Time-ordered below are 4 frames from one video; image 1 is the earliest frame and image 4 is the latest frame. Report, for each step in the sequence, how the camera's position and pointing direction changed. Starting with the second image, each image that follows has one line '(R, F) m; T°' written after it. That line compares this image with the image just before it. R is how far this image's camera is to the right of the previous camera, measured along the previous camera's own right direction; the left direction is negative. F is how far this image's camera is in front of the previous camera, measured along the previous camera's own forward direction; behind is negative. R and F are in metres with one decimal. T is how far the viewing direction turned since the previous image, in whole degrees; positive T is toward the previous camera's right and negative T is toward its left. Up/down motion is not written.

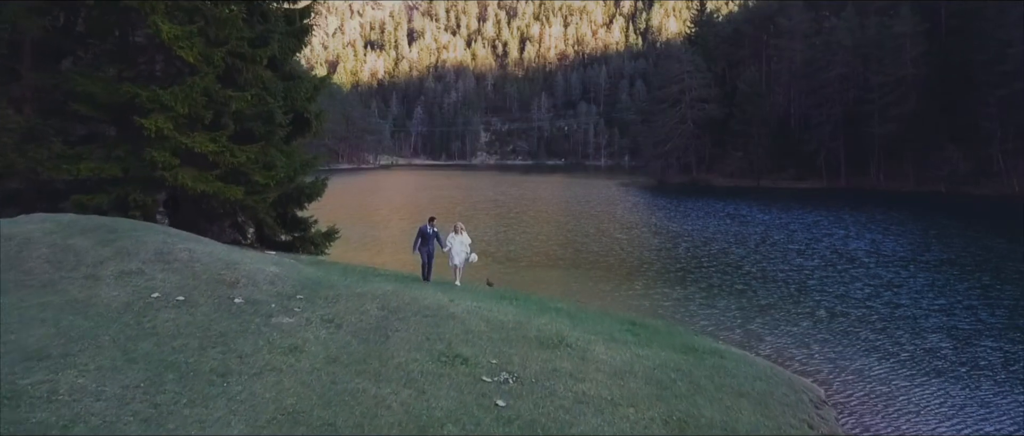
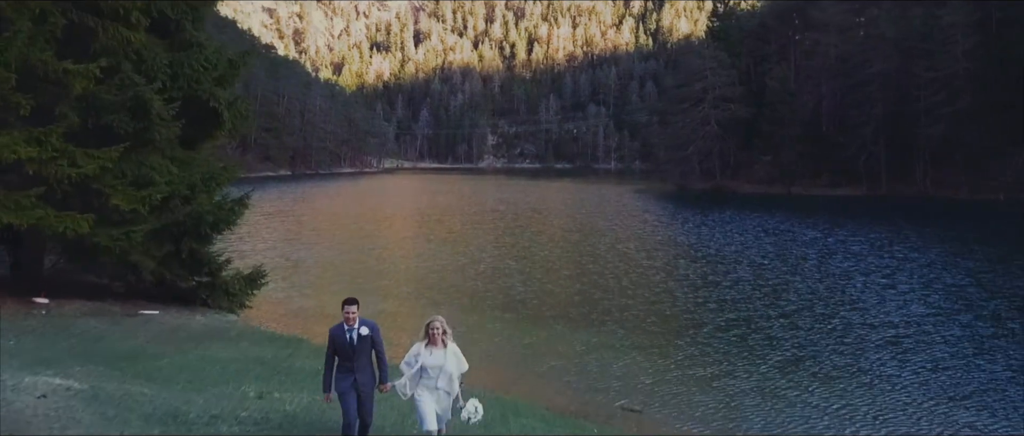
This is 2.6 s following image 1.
(+0.1, +6.8) m; -1°
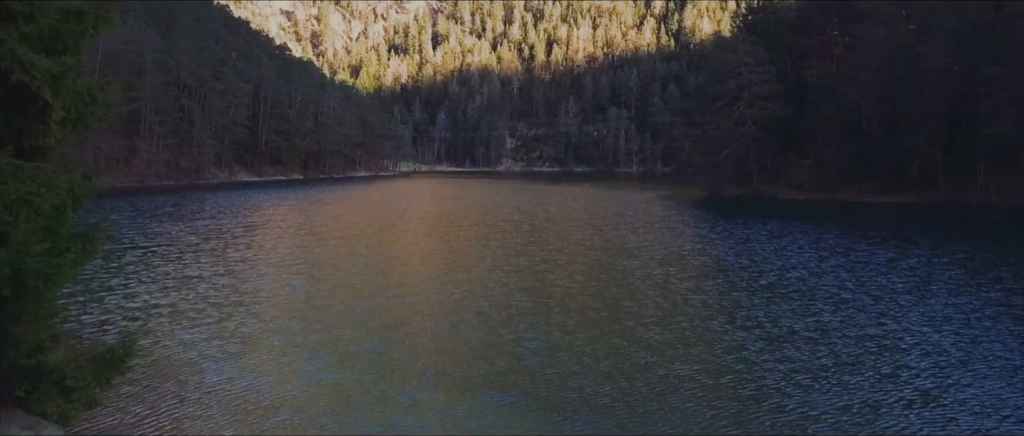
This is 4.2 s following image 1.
(+0.2, +5.9) m; -2°
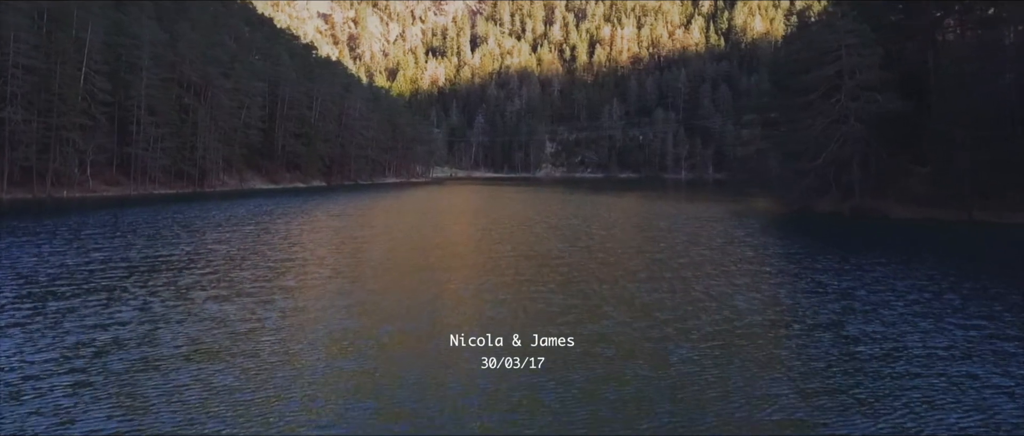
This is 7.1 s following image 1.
(+0.6, +15.0) m; -3°
